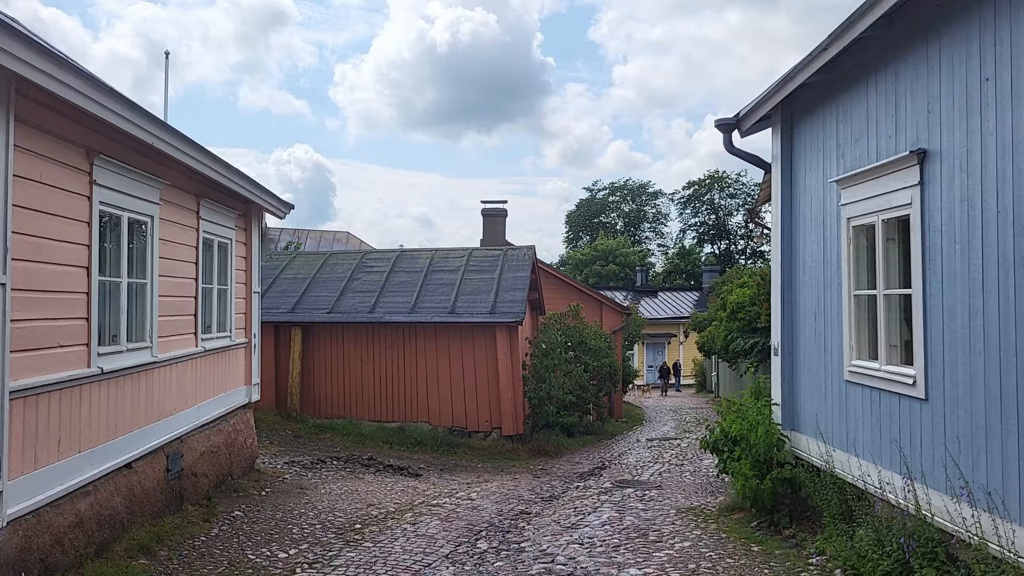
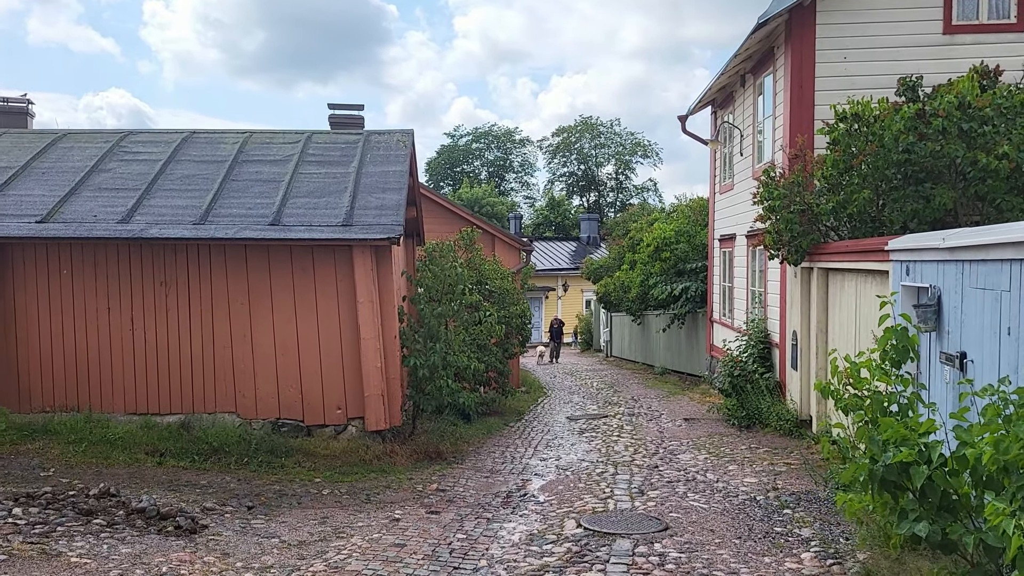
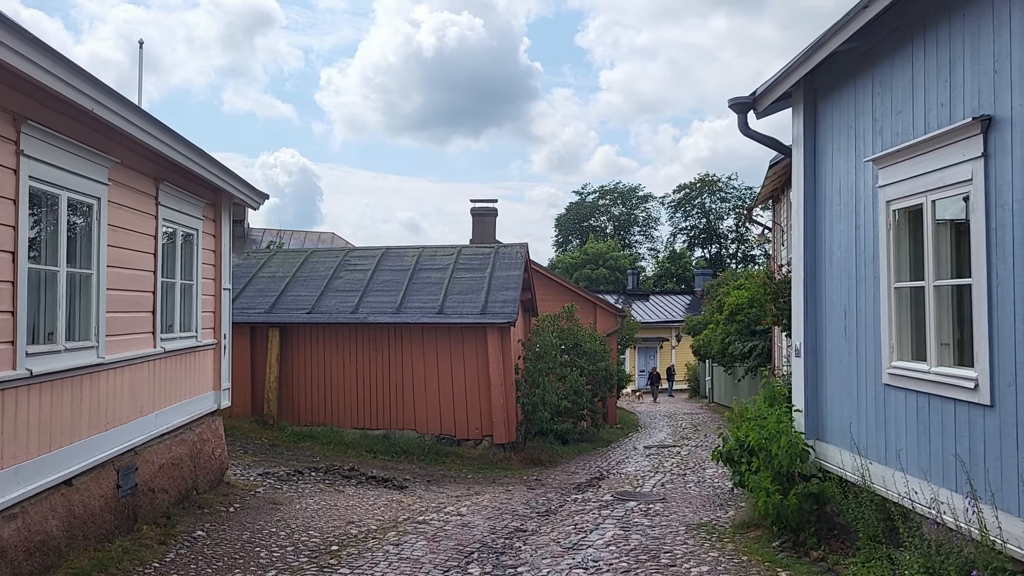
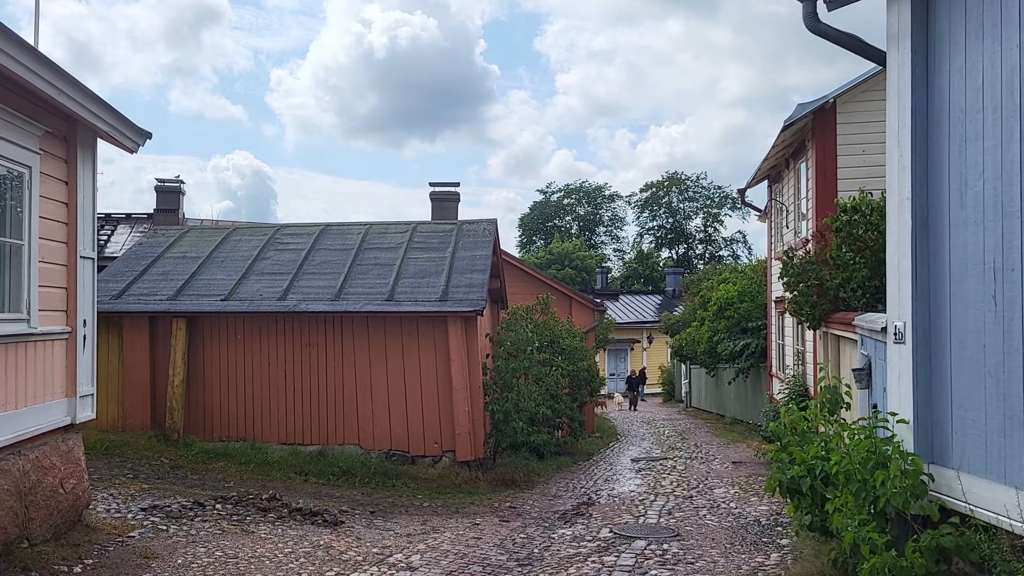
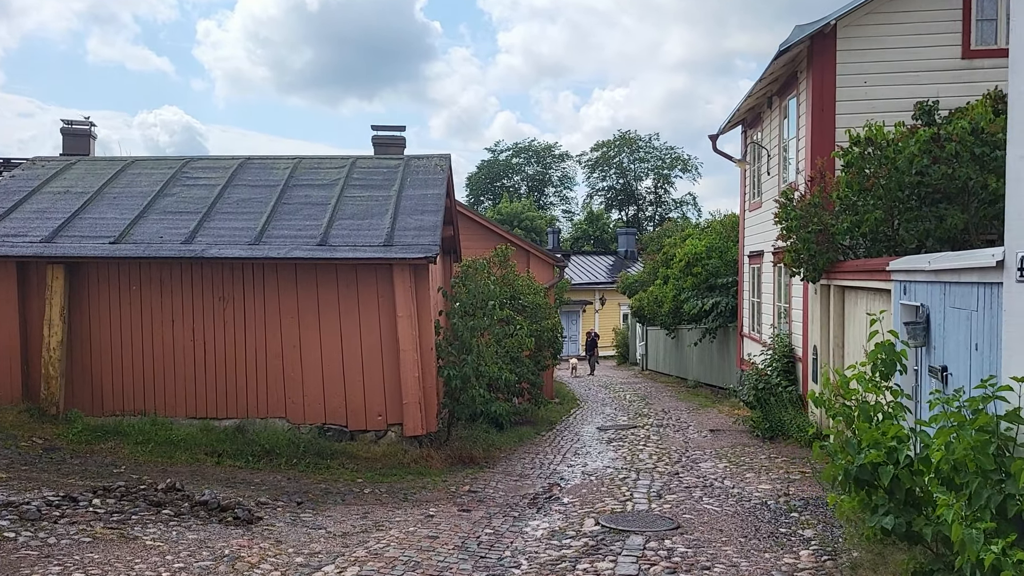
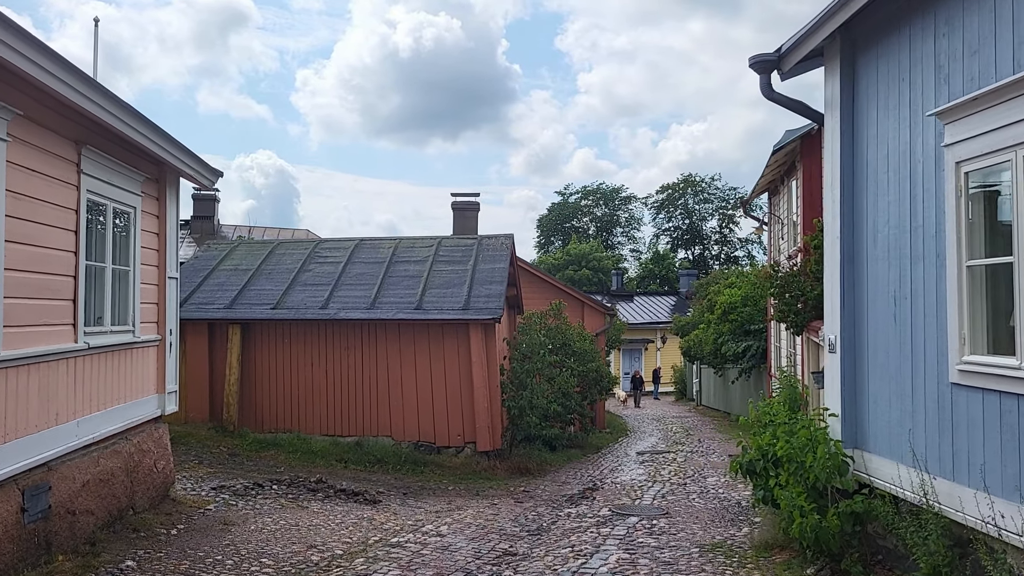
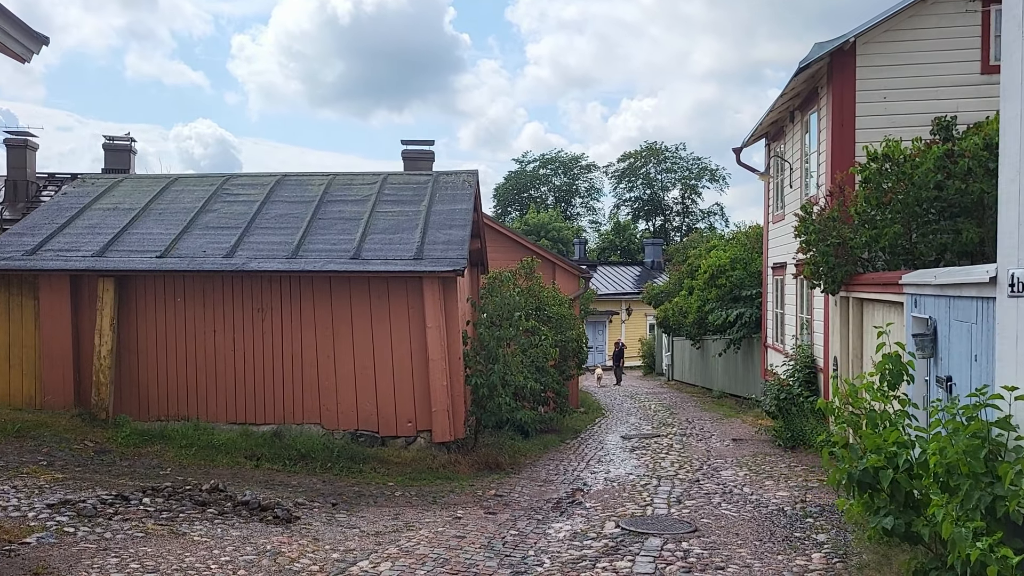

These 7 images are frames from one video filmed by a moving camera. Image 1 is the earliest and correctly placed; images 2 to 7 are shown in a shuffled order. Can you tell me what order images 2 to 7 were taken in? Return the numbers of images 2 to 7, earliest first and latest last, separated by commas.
3, 6, 4, 7, 5, 2
